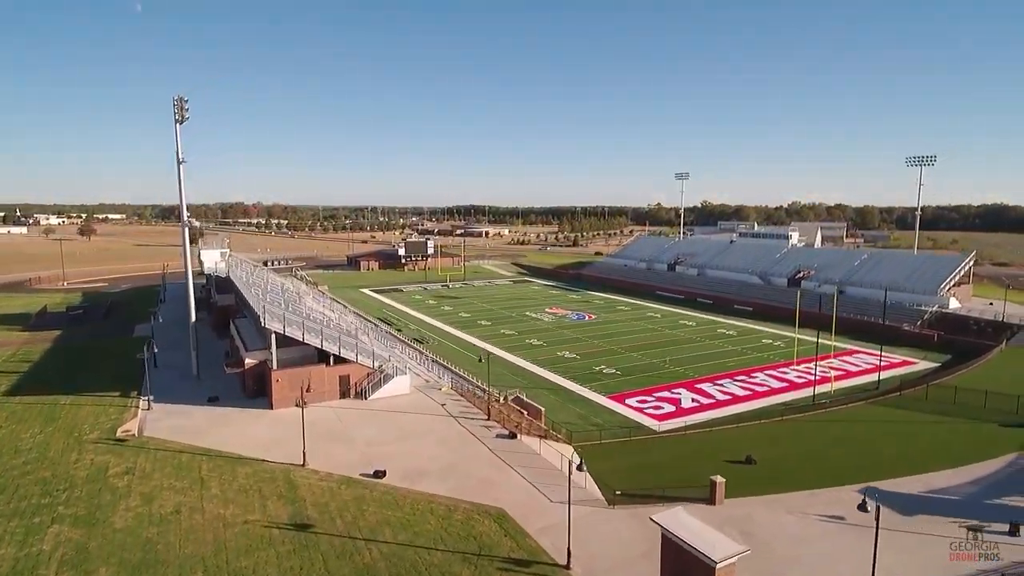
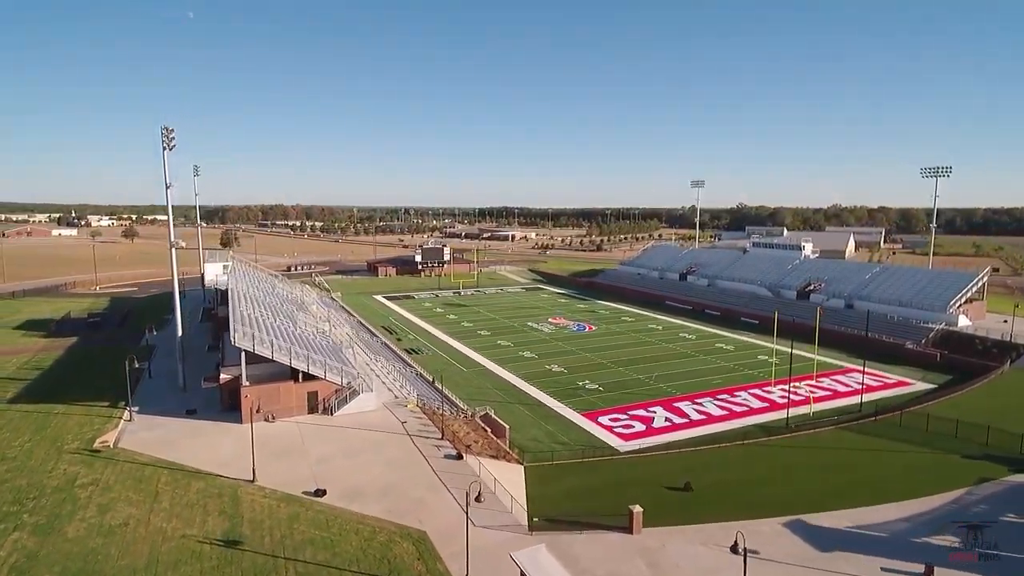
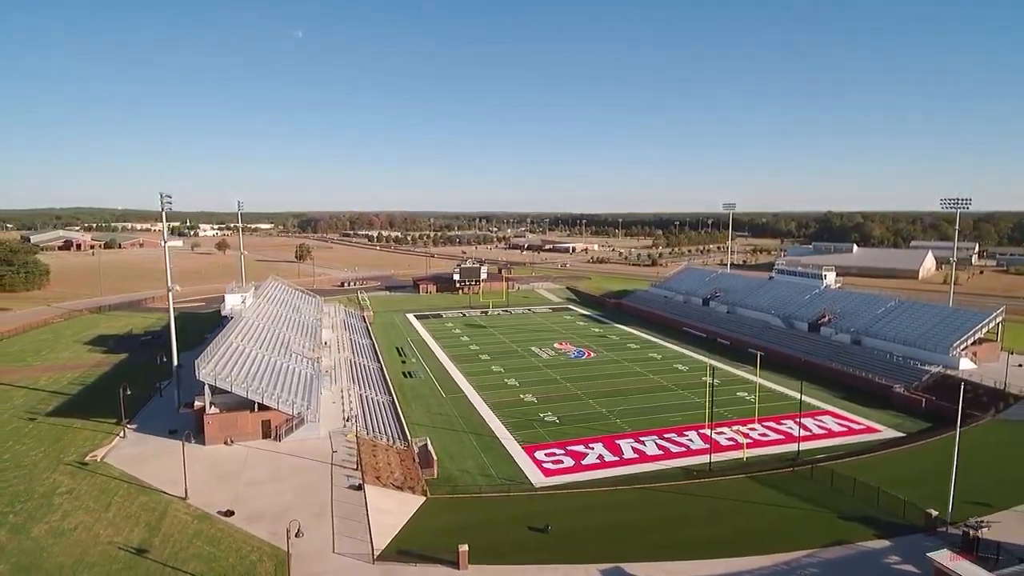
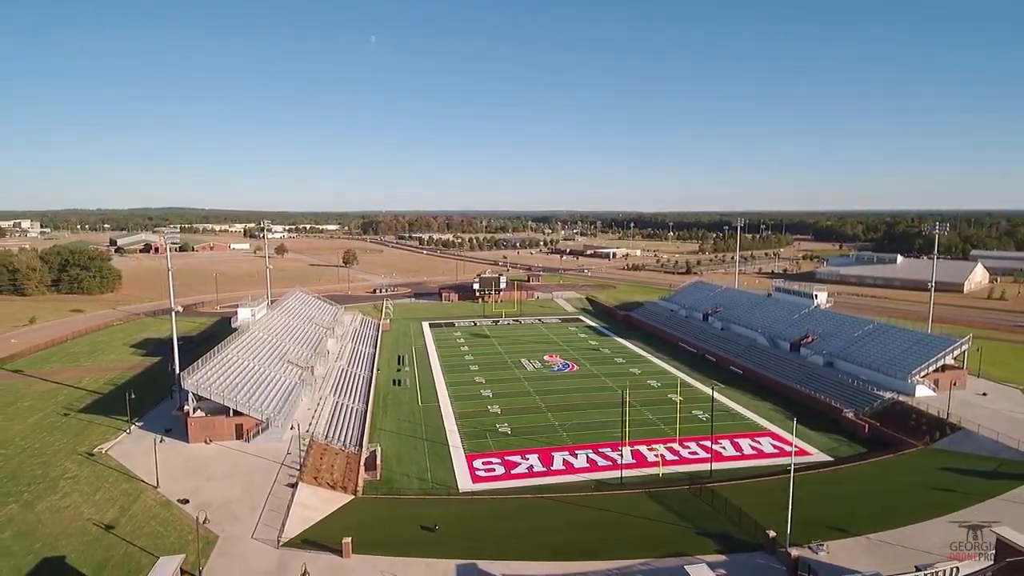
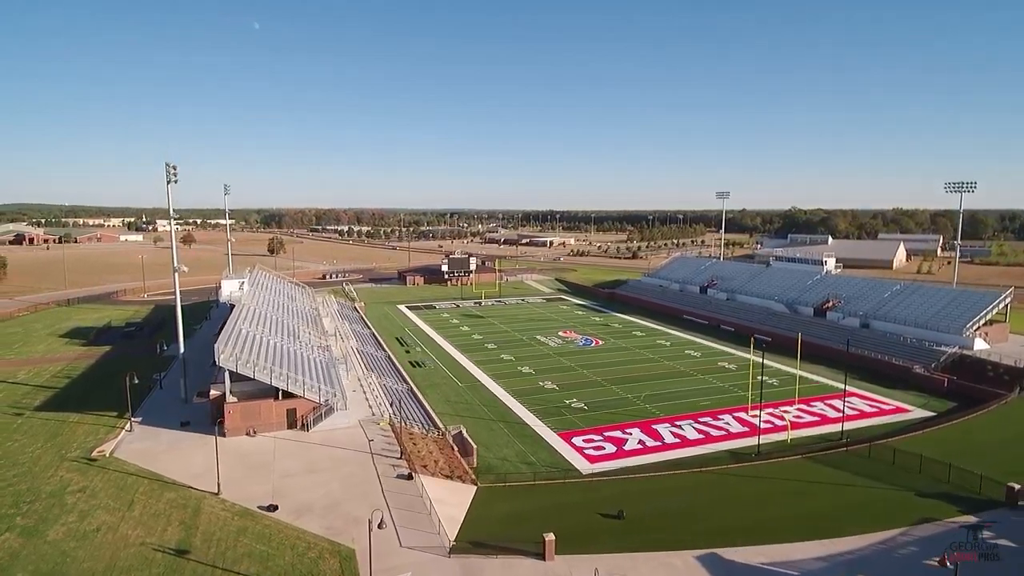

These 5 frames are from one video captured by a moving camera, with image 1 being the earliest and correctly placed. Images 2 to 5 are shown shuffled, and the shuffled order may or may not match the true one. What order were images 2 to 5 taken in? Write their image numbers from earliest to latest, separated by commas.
2, 5, 3, 4
